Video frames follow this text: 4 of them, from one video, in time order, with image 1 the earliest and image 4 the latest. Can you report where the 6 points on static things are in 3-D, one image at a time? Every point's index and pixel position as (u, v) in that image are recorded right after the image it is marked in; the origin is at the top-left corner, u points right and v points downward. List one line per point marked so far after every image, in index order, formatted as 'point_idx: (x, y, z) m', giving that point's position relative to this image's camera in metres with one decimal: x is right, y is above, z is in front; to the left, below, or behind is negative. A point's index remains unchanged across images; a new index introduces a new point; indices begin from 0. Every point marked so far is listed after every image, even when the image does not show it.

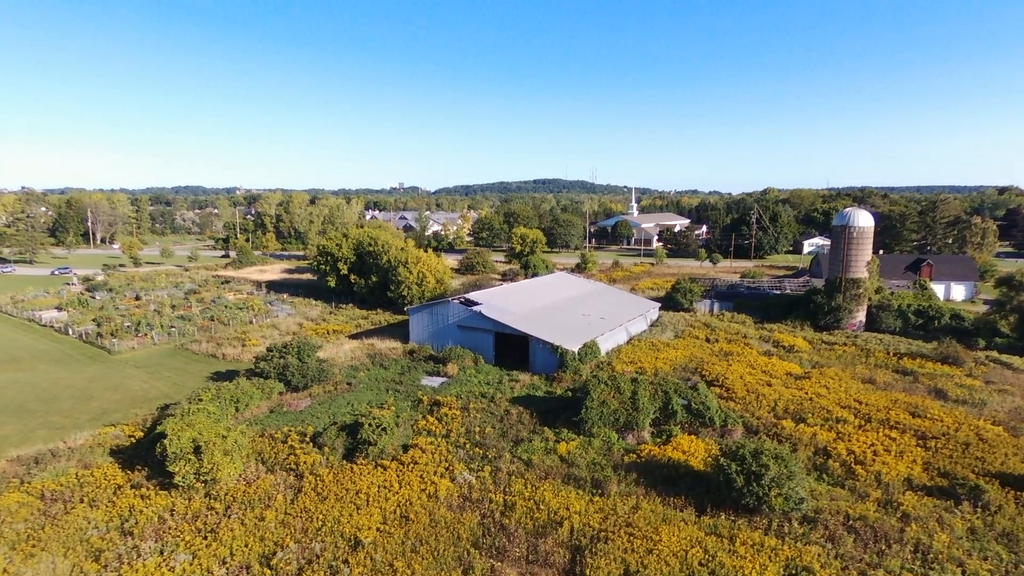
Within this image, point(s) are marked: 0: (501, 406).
0: (-0.3, -2.9, +15.3) m
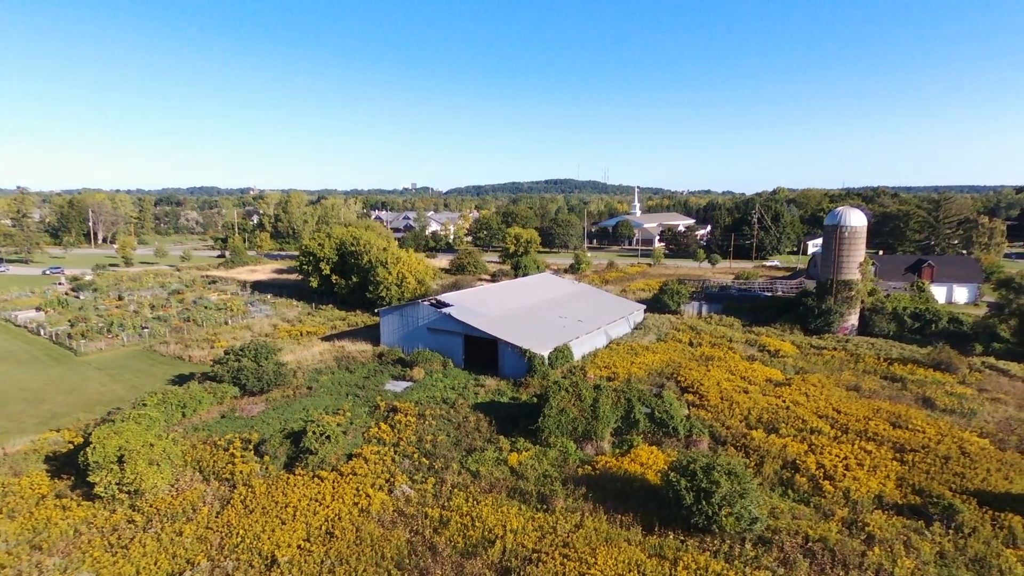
0: (-1.2, -3.0, +14.7) m
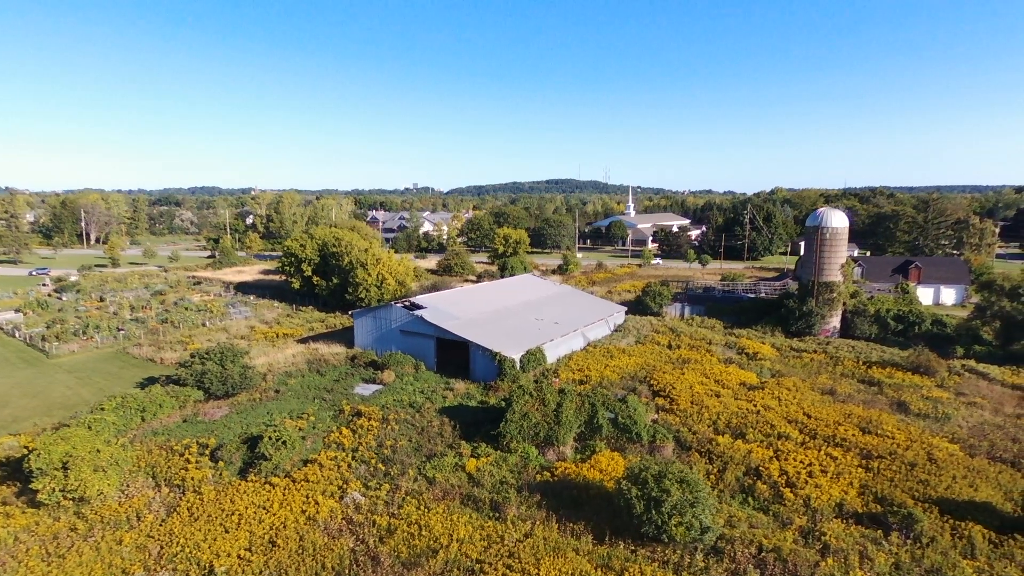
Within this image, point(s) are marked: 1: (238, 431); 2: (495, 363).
0: (-2.1, -3.0, +14.5) m
1: (-6.1, -3.2, +13.6) m
2: (-0.5, -2.1, +16.8) m
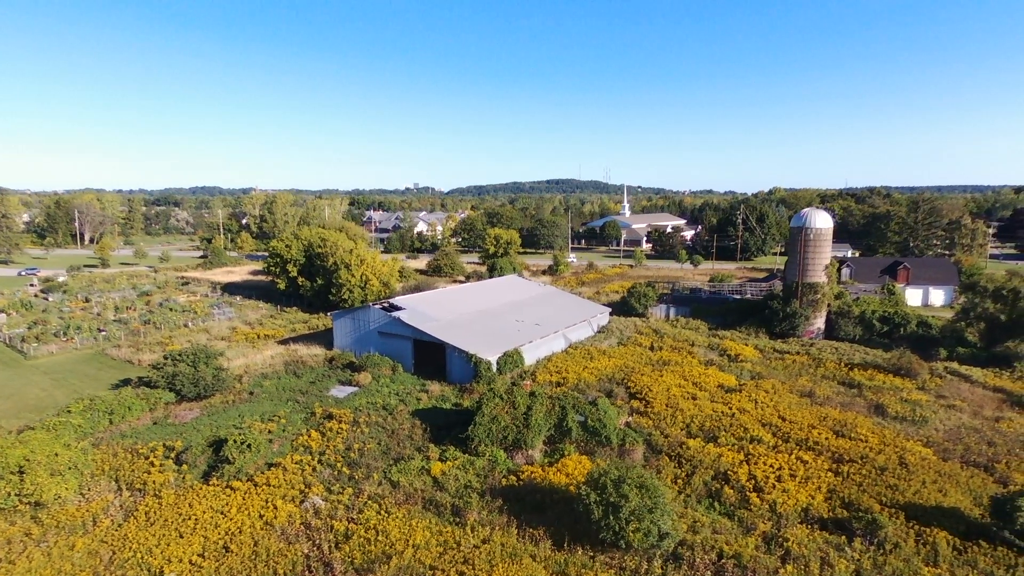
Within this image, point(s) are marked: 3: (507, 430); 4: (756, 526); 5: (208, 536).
0: (-2.7, -3.1, +14.4) m
1: (-6.7, -3.2, +13.5) m
2: (-1.1, -2.1, +16.7) m
3: (-0.1, -2.9, +12.7) m
4: (+4.0, -3.9, +10.1) m
5: (-4.8, -3.9, +9.6) m
